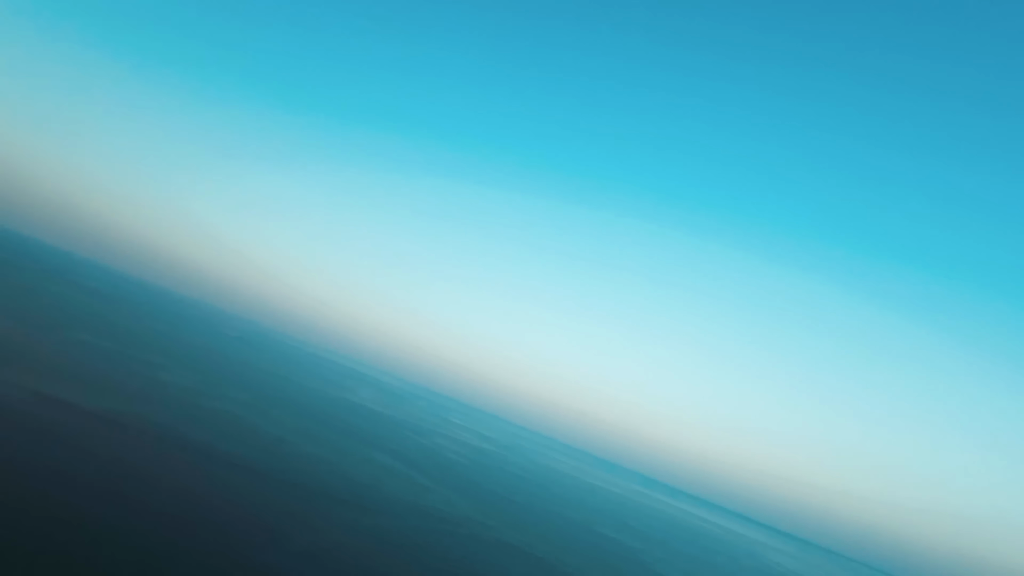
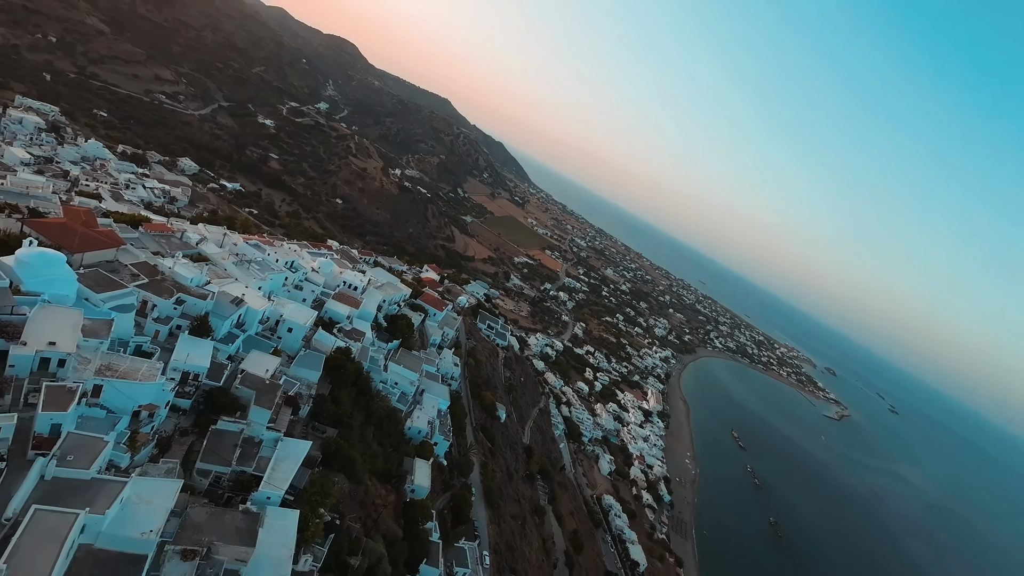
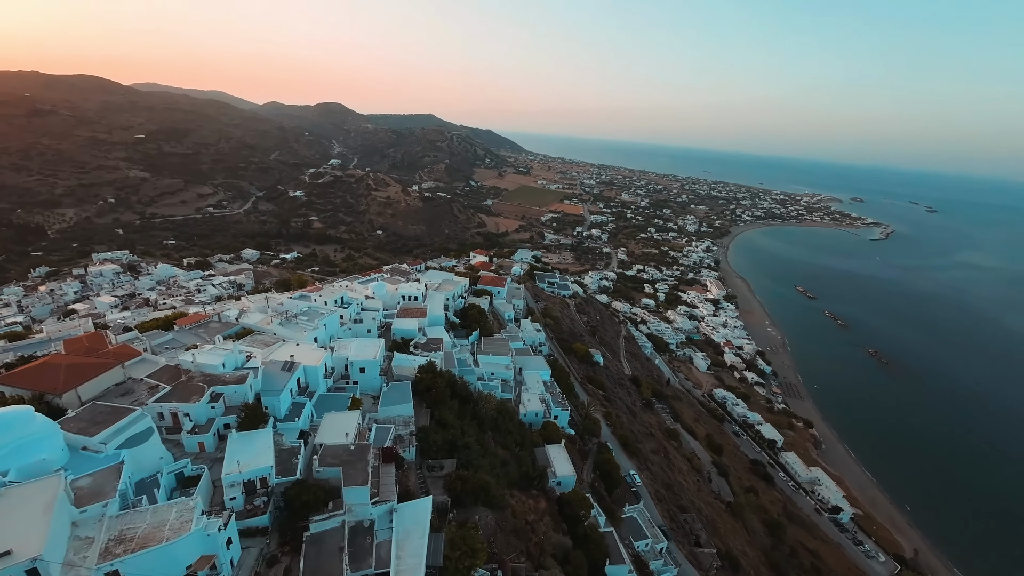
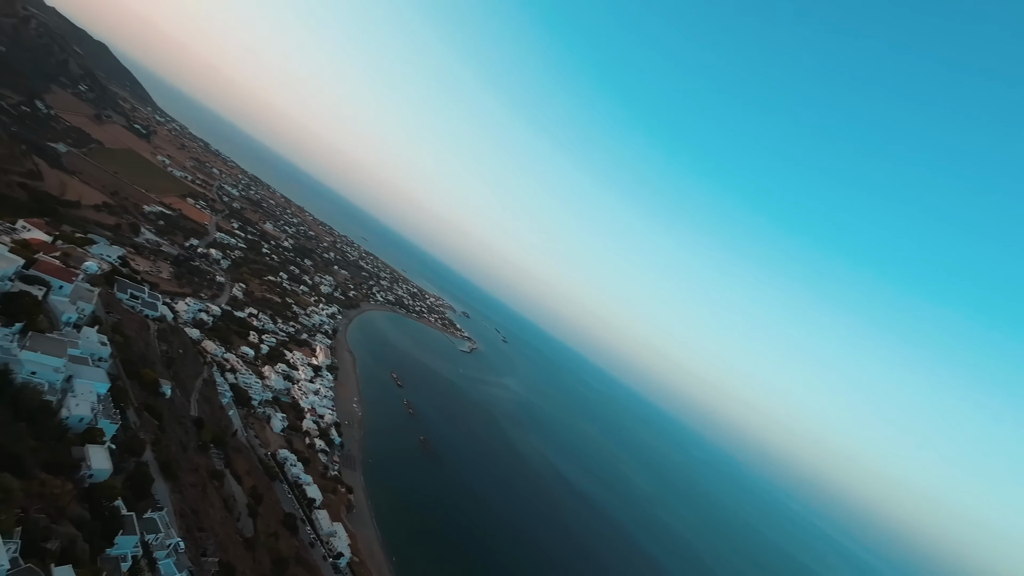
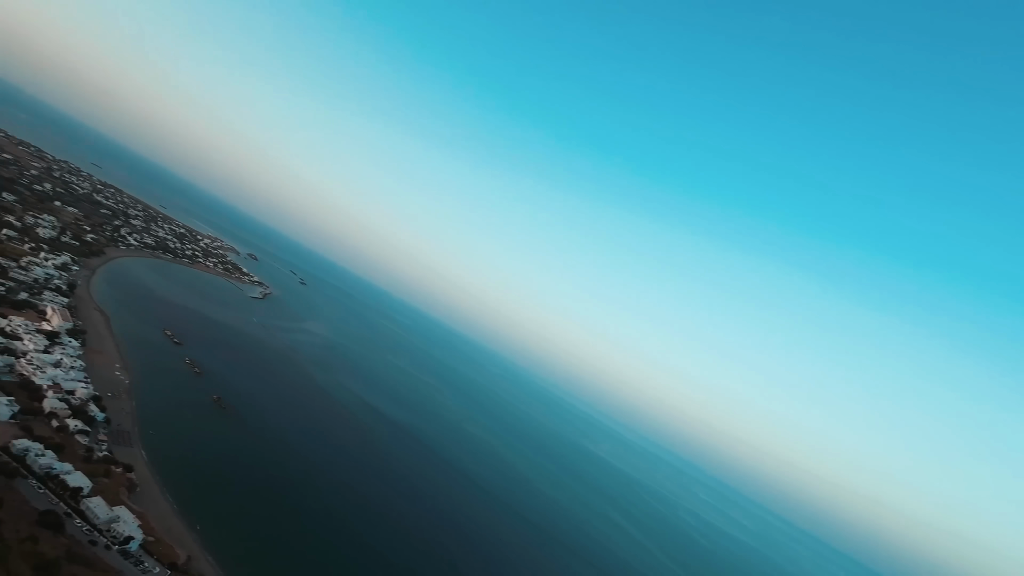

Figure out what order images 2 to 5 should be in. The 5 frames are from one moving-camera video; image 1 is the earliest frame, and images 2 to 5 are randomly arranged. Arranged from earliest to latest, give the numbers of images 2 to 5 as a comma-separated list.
5, 4, 2, 3
